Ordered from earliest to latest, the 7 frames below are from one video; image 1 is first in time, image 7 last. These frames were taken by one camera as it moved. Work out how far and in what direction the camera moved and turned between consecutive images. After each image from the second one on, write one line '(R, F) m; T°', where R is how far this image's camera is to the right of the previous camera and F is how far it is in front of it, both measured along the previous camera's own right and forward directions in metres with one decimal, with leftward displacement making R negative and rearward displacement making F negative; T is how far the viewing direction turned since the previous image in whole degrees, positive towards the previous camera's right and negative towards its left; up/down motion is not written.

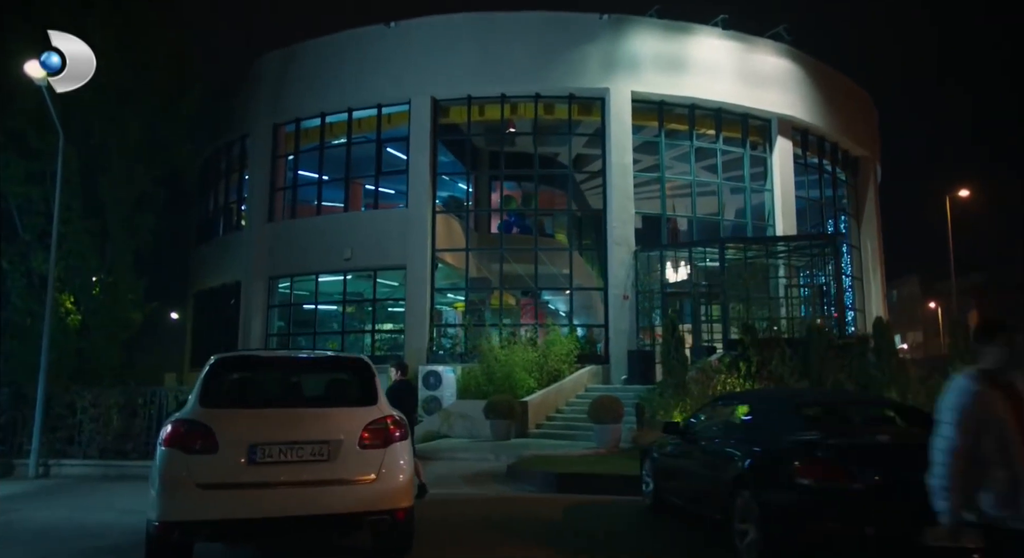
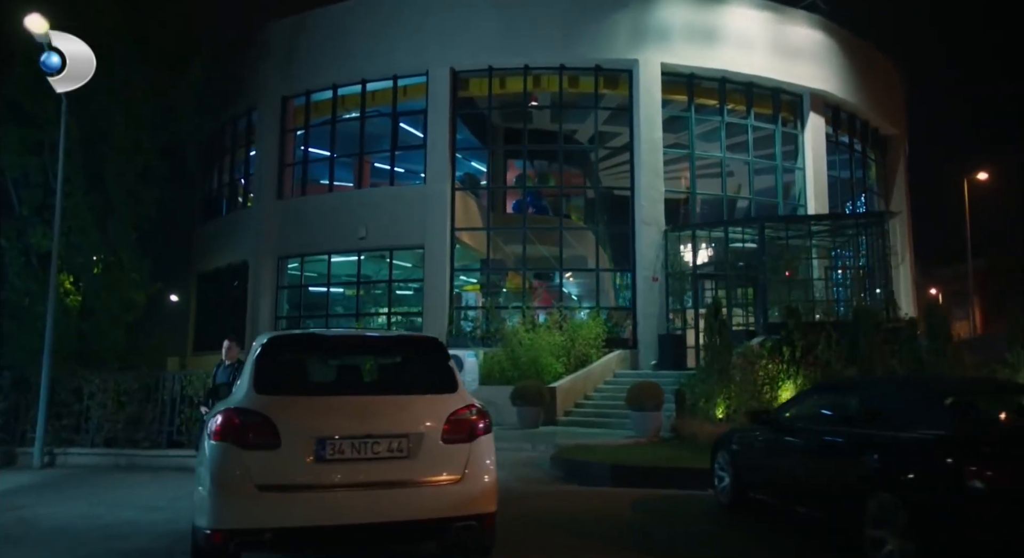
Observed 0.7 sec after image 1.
(-0.7, +0.8) m; +1°
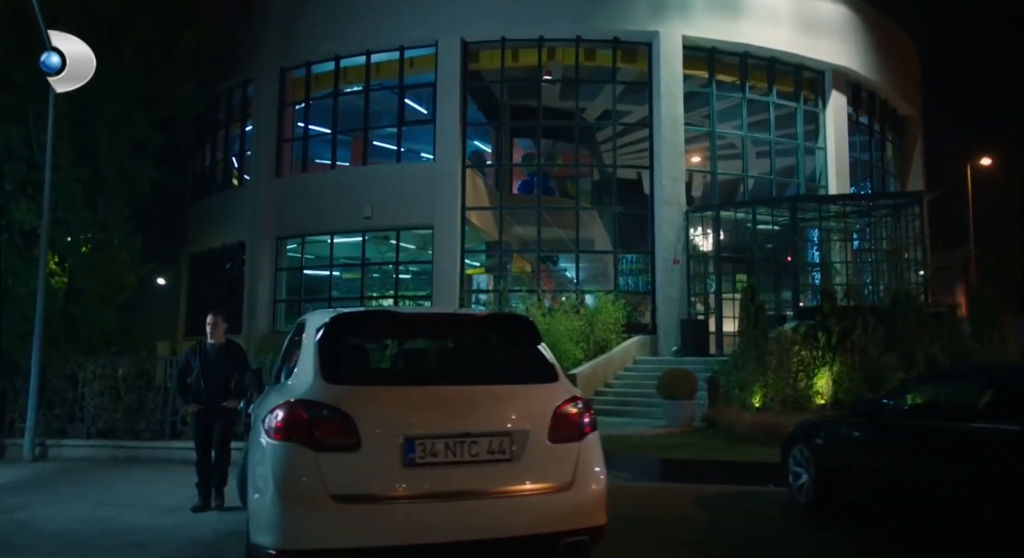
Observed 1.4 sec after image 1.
(-0.7, +0.7) m; +1°
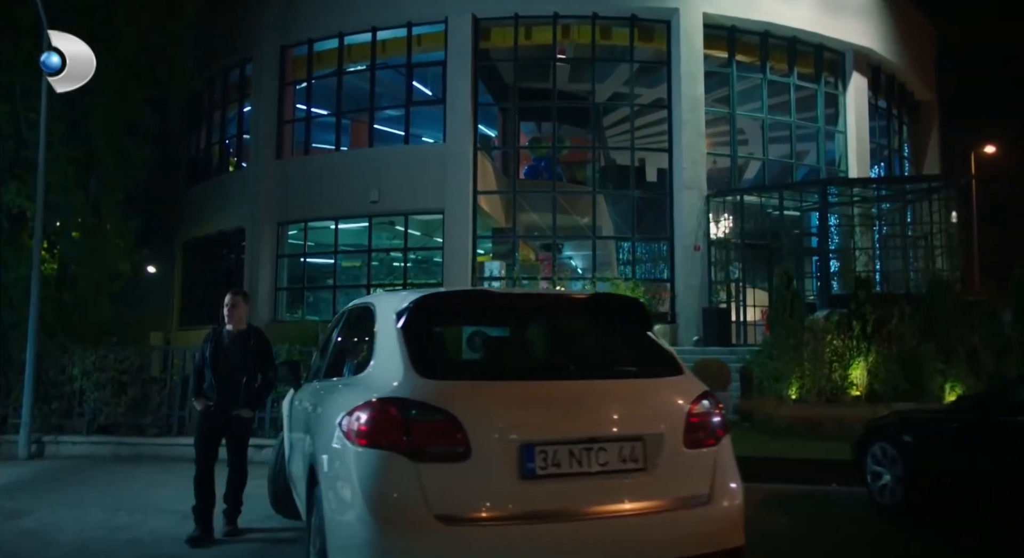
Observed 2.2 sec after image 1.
(-0.6, +0.6) m; +1°
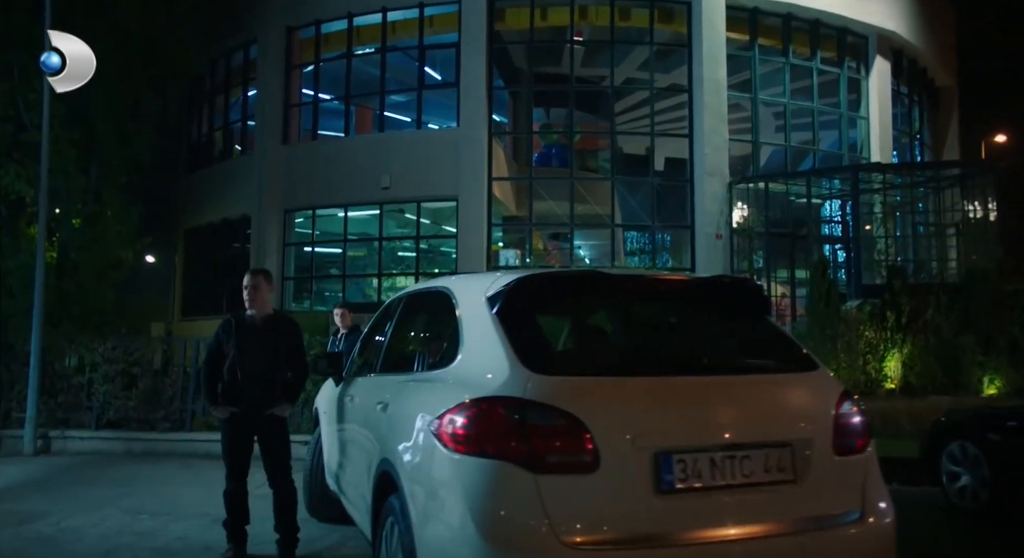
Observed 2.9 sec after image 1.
(-0.4, +0.4) m; 0°
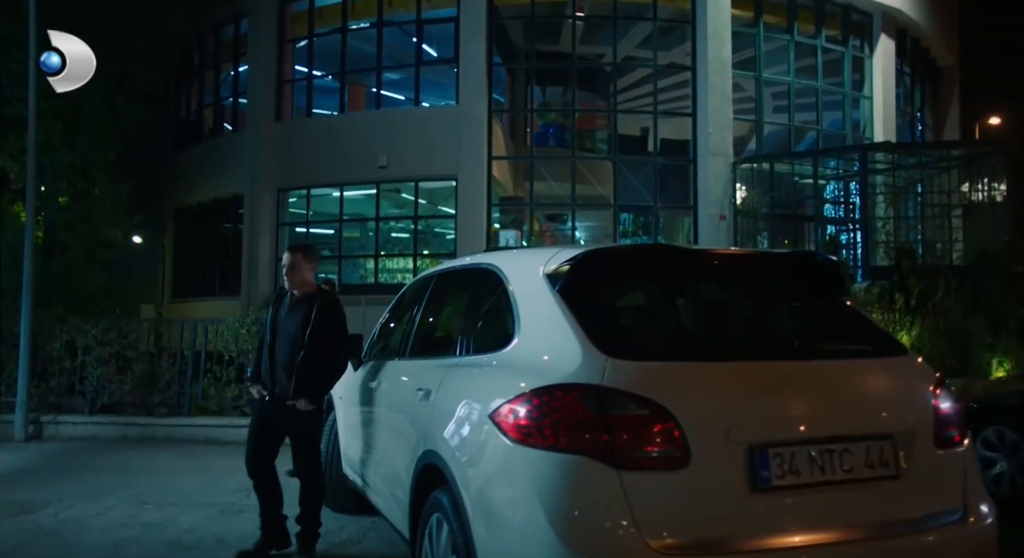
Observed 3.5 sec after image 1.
(-0.3, +0.3) m; +1°
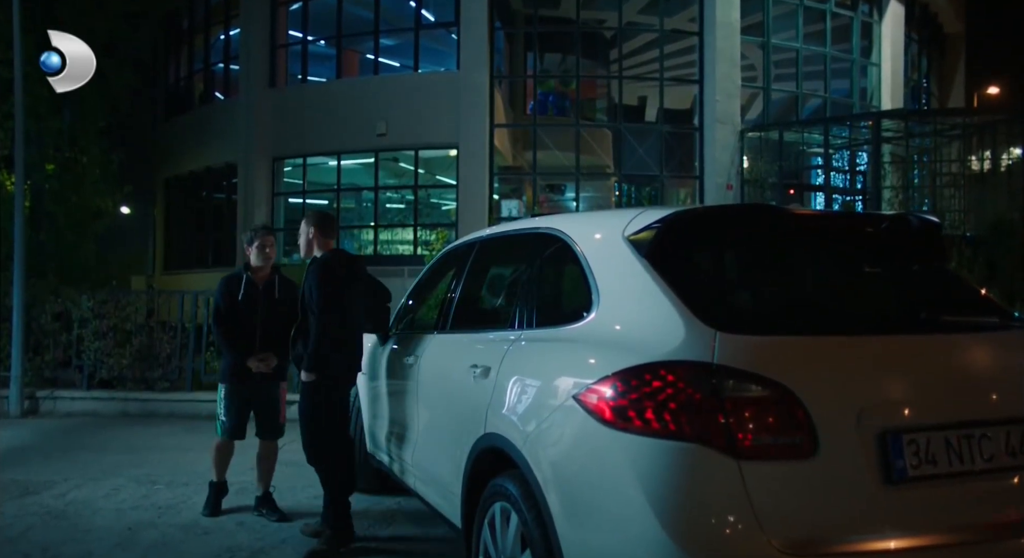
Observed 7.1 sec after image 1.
(-0.3, +0.3) m; +1°
